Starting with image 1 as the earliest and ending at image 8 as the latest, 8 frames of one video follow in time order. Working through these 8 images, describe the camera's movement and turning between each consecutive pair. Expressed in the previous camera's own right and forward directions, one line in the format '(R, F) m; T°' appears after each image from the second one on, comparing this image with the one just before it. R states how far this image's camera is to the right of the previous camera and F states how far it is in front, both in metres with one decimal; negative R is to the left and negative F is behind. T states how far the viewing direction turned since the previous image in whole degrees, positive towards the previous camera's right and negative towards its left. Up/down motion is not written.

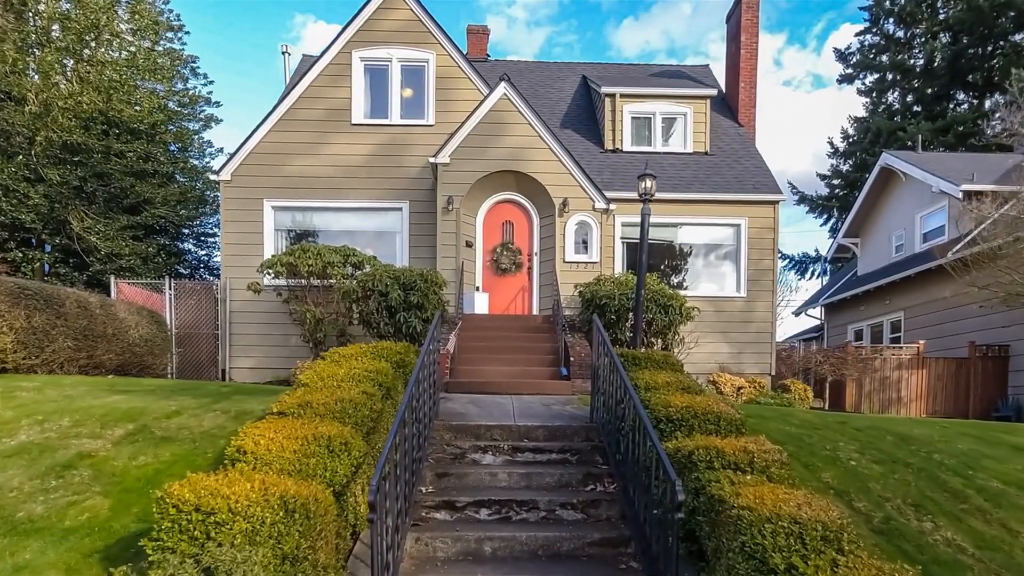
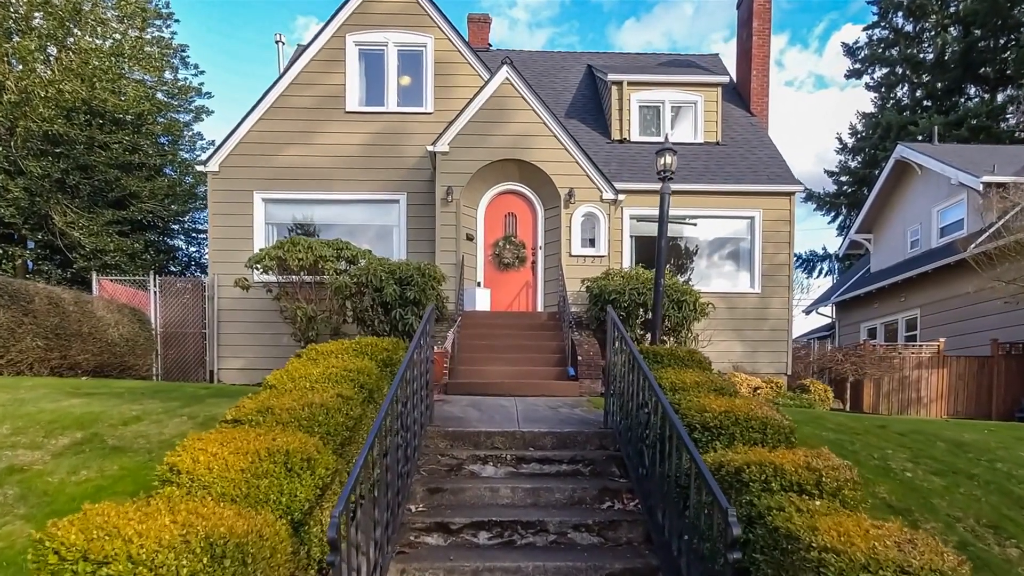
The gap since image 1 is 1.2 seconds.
(0.0, +0.6) m; 0°
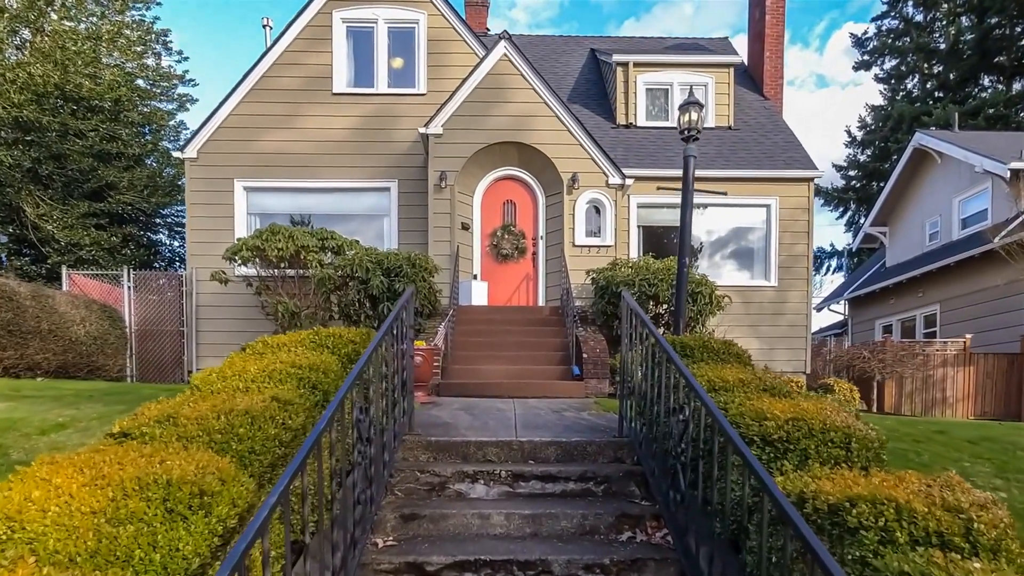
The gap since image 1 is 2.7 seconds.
(0.0, +0.8) m; 0°
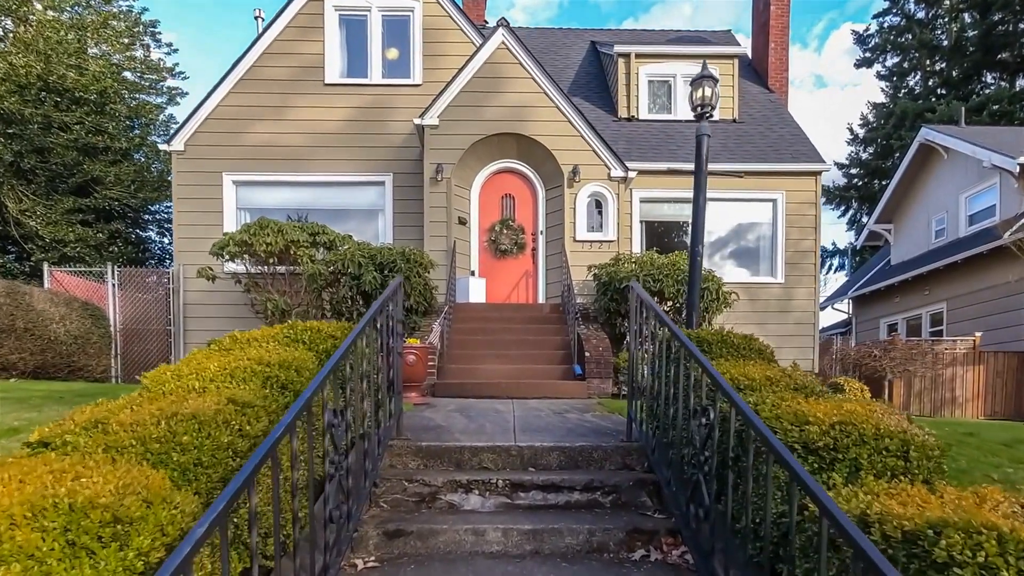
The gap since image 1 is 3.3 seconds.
(0.0, +0.4) m; 0°
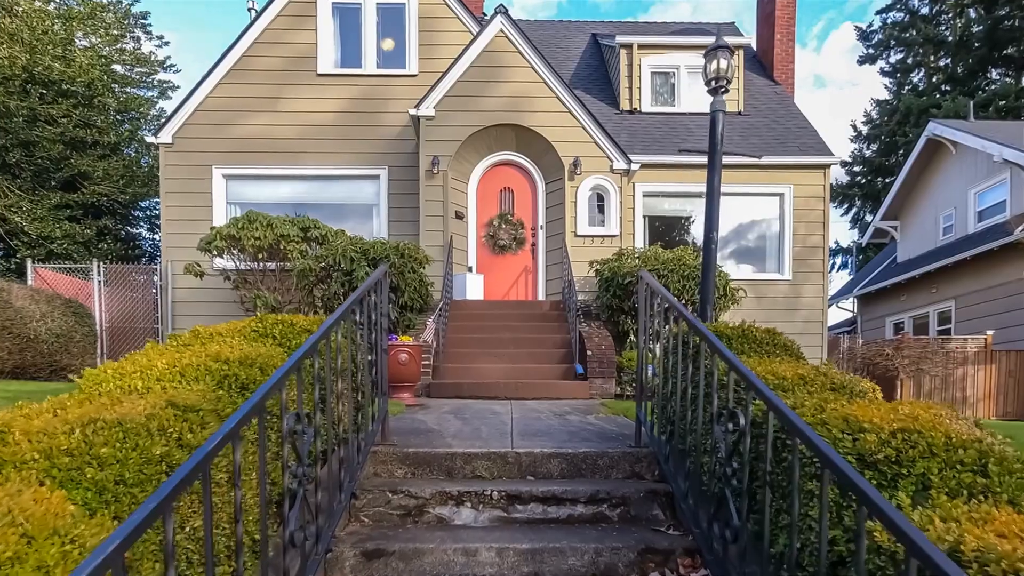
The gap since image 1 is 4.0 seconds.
(0.0, +0.3) m; 0°
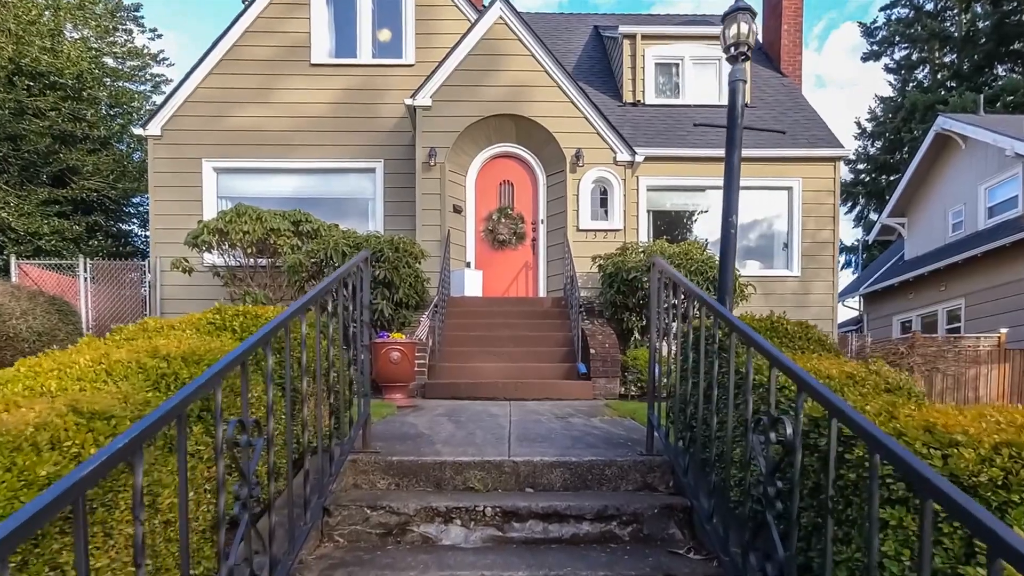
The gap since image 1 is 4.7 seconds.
(0.0, +0.3) m; 0°
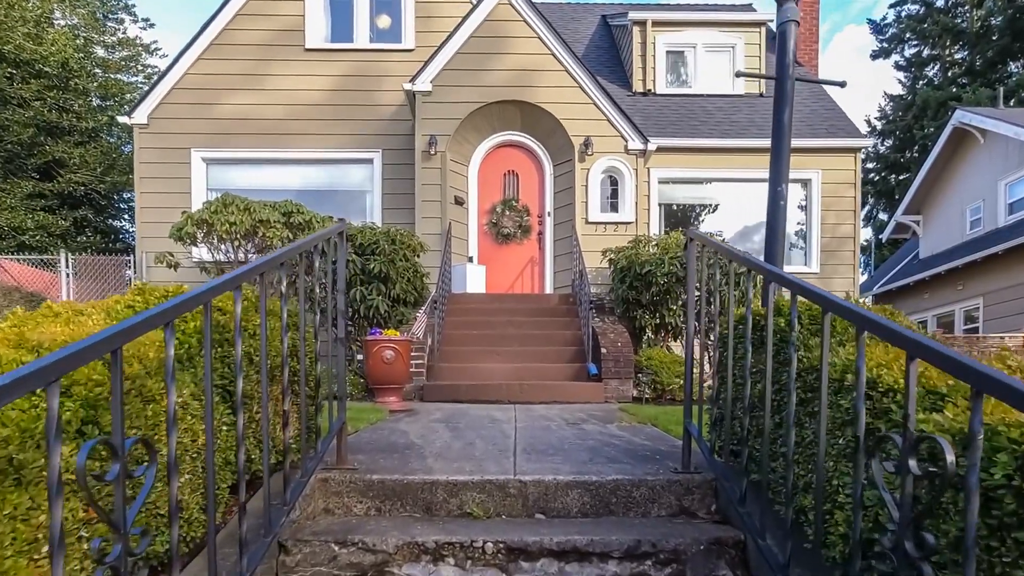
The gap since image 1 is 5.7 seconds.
(0.0, +0.5) m; 0°
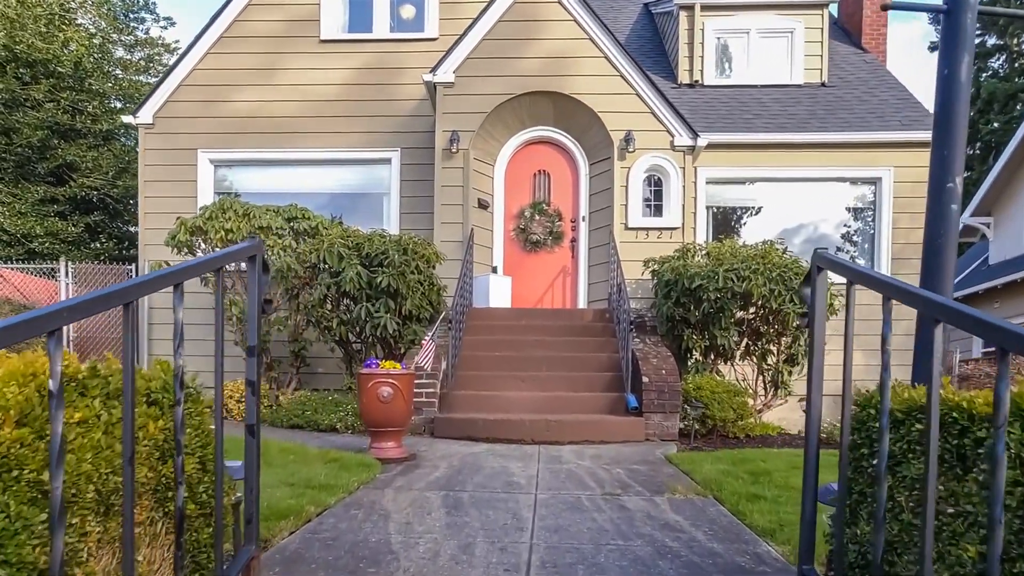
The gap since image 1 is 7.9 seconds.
(+0.1, +0.9) m; -3°
